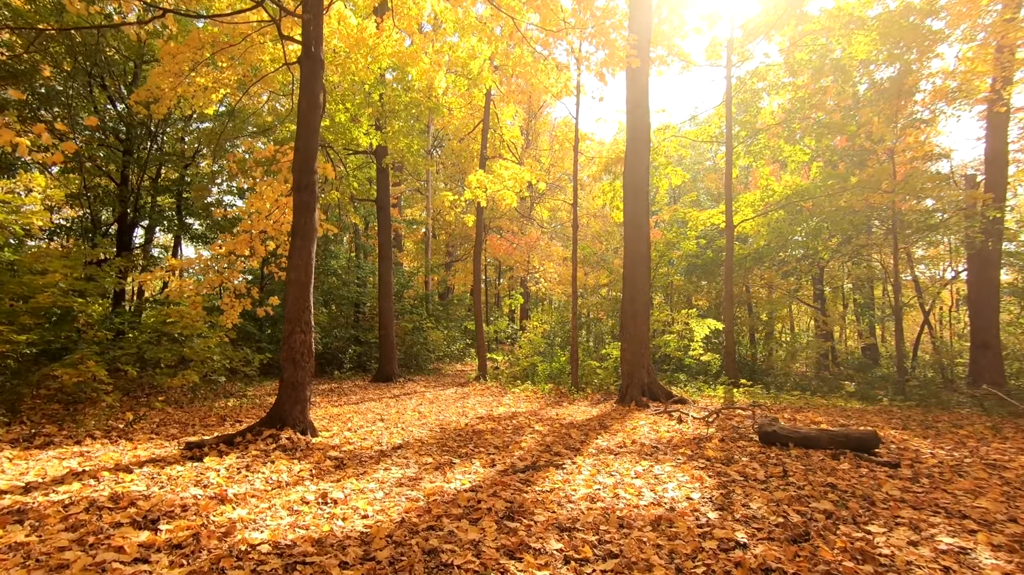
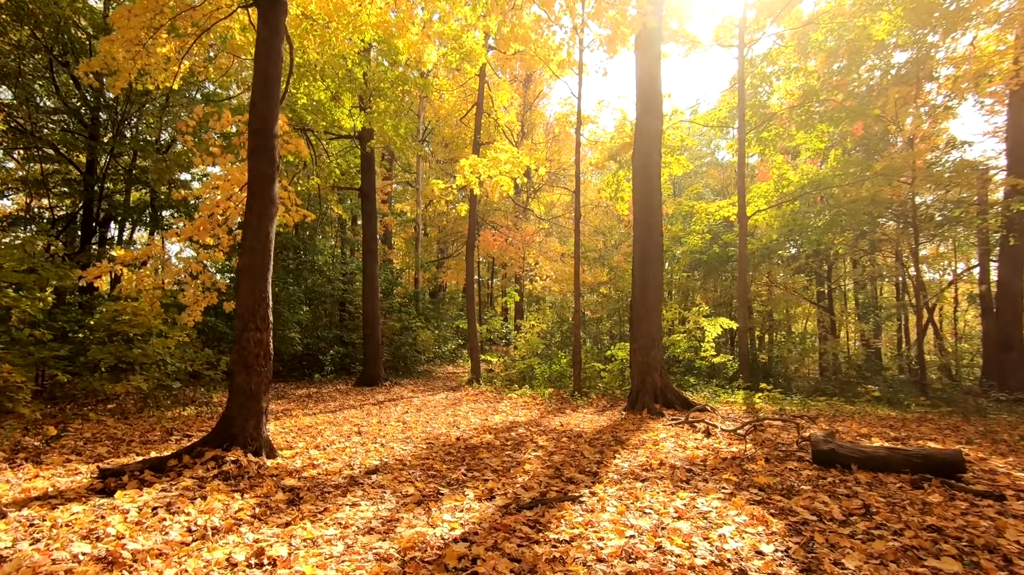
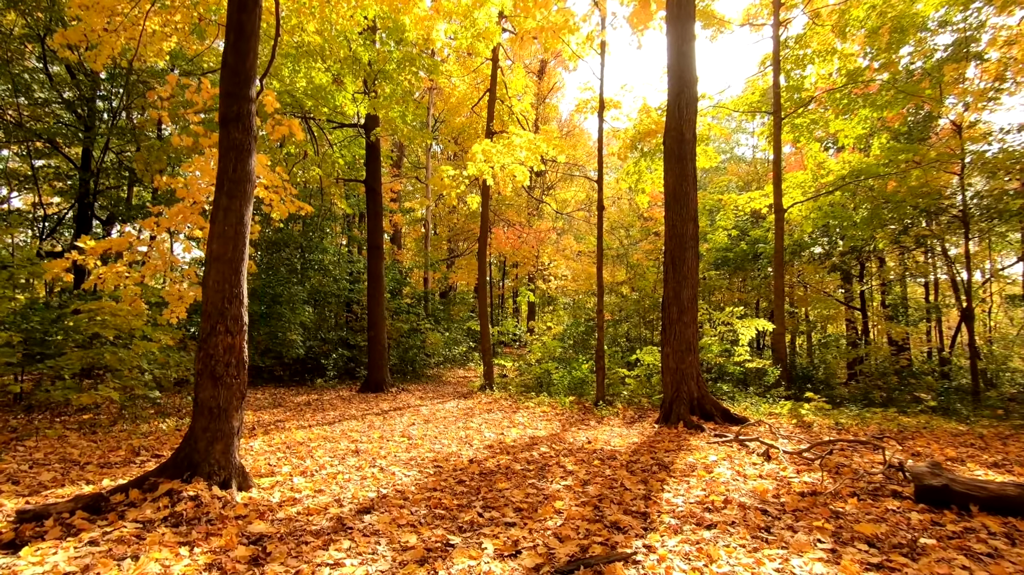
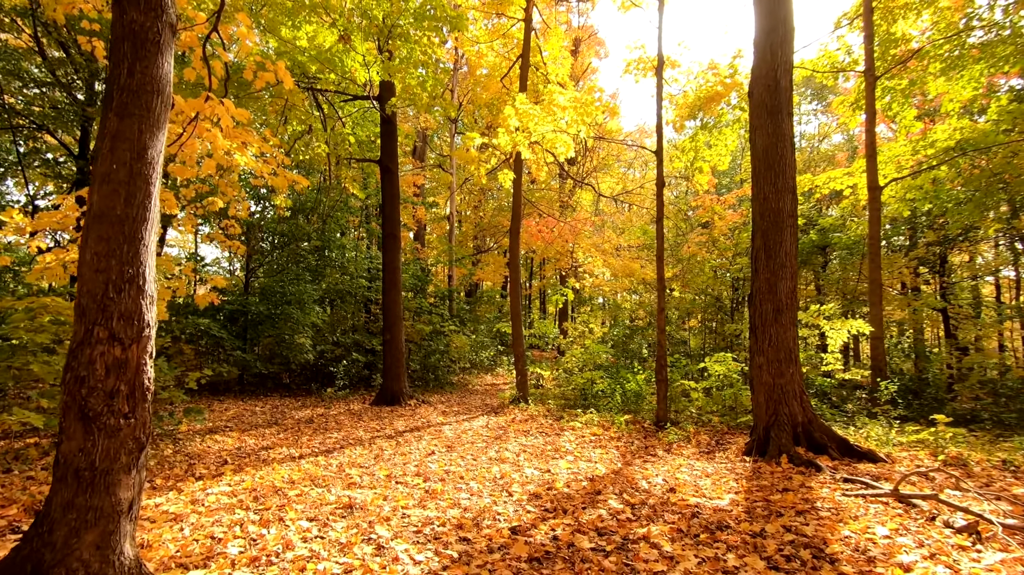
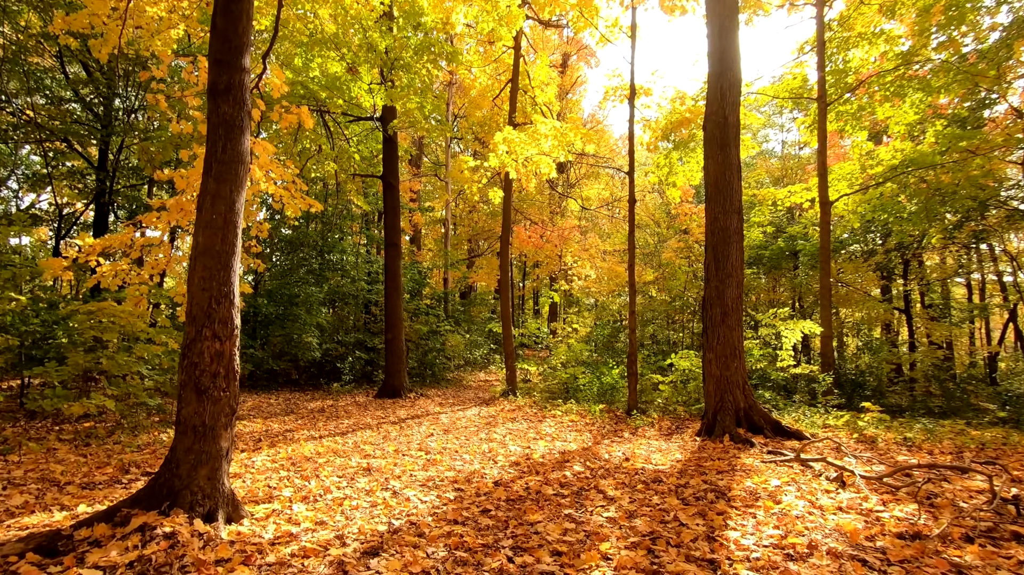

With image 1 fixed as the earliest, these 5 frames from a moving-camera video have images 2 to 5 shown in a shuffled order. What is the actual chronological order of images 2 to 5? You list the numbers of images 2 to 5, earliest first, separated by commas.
2, 3, 5, 4
